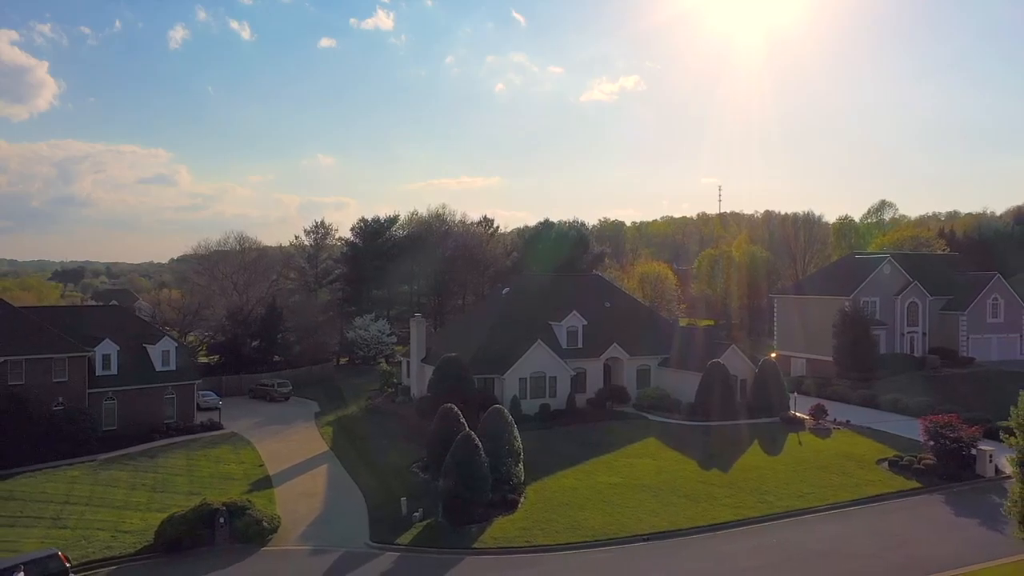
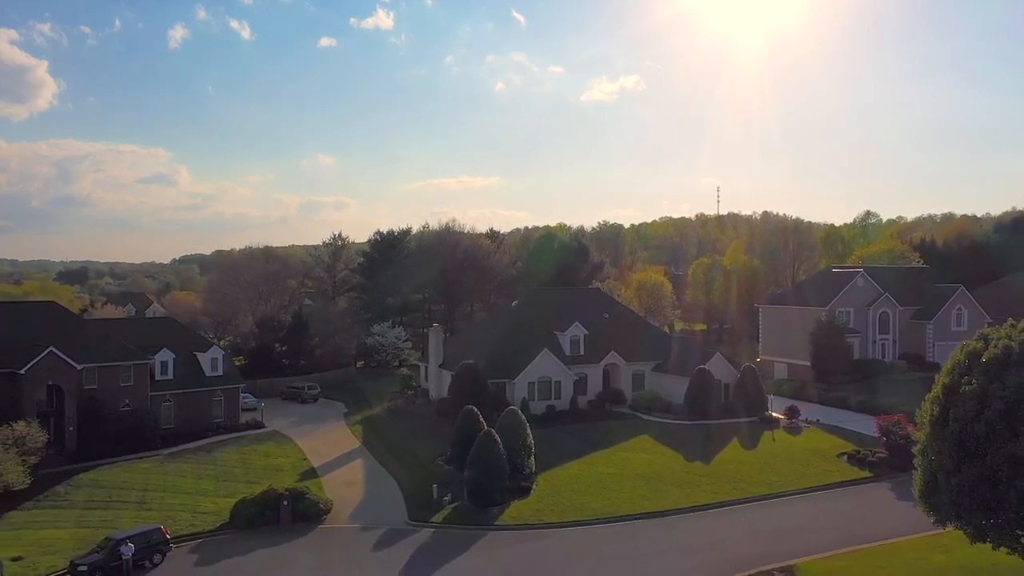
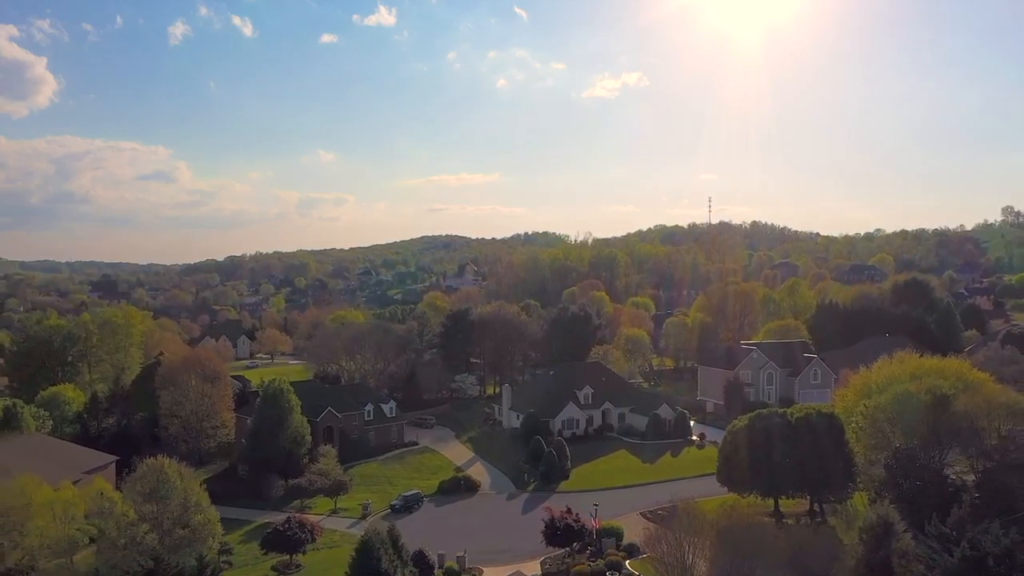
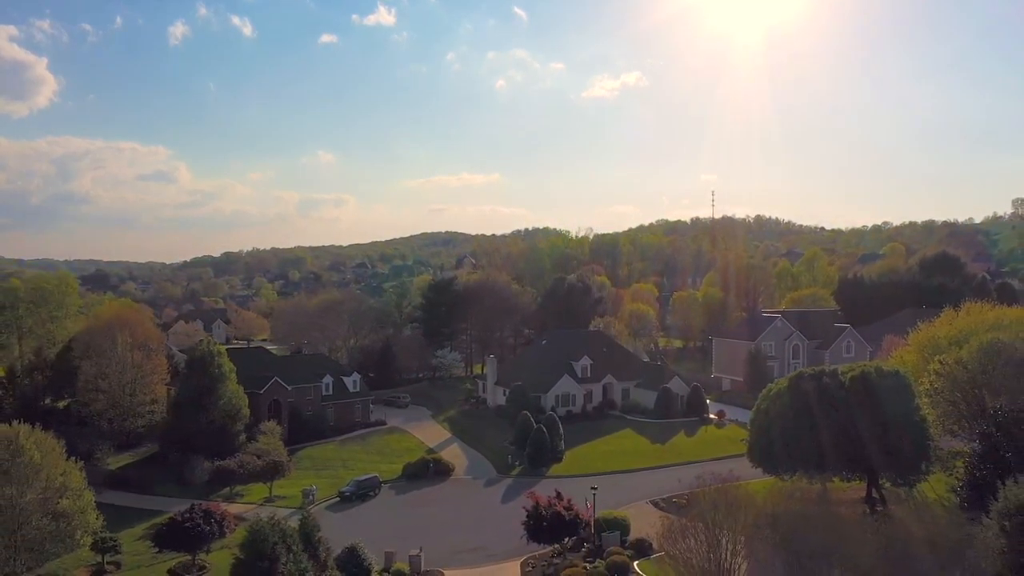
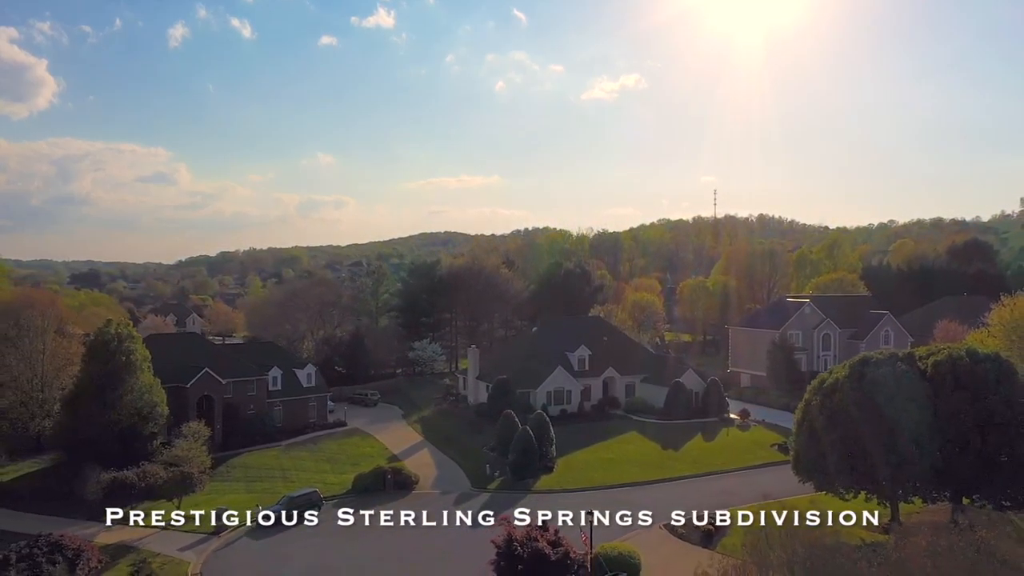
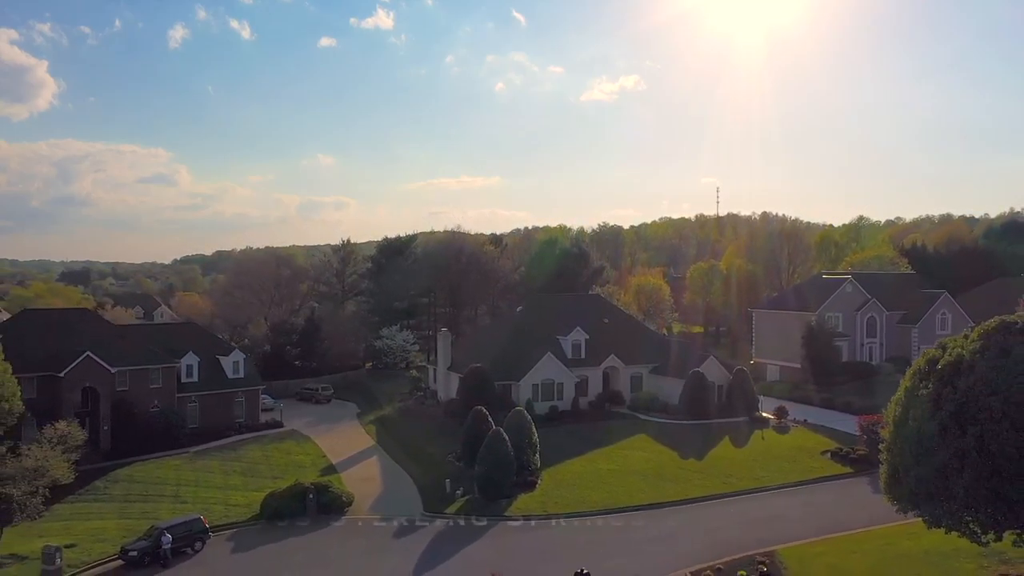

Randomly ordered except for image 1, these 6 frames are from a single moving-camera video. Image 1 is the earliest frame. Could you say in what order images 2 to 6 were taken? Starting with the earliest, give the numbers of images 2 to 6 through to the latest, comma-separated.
2, 6, 5, 4, 3
